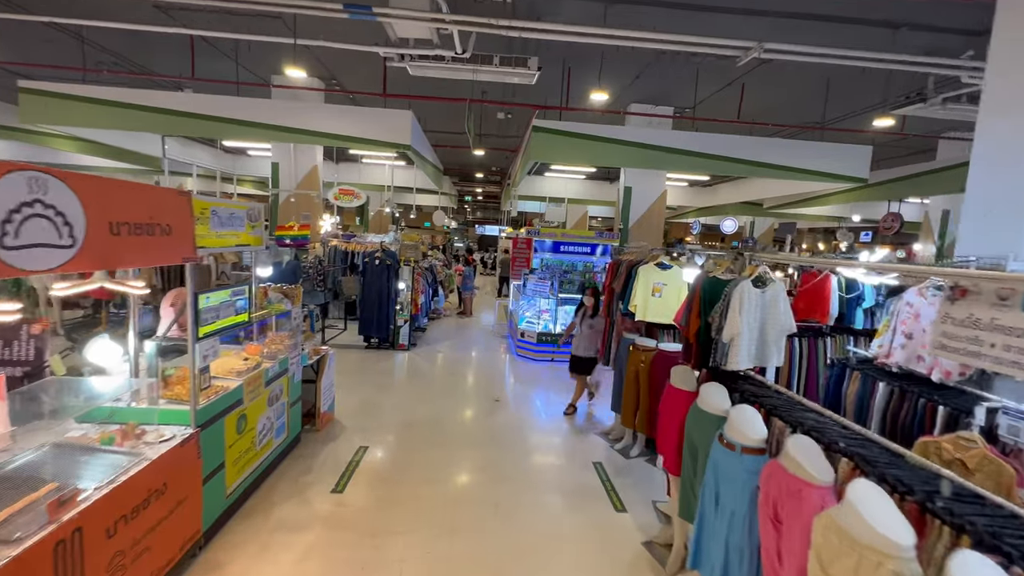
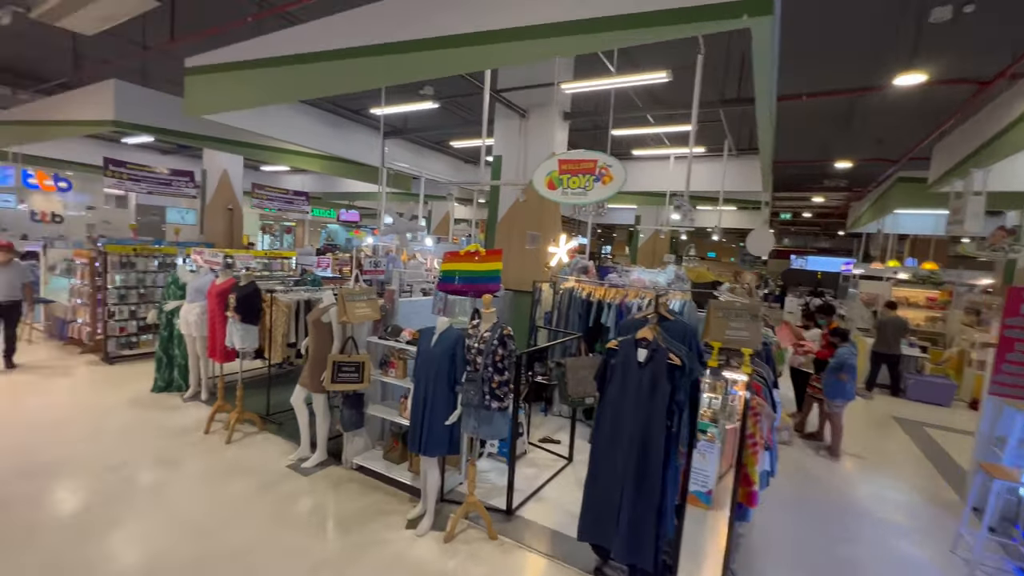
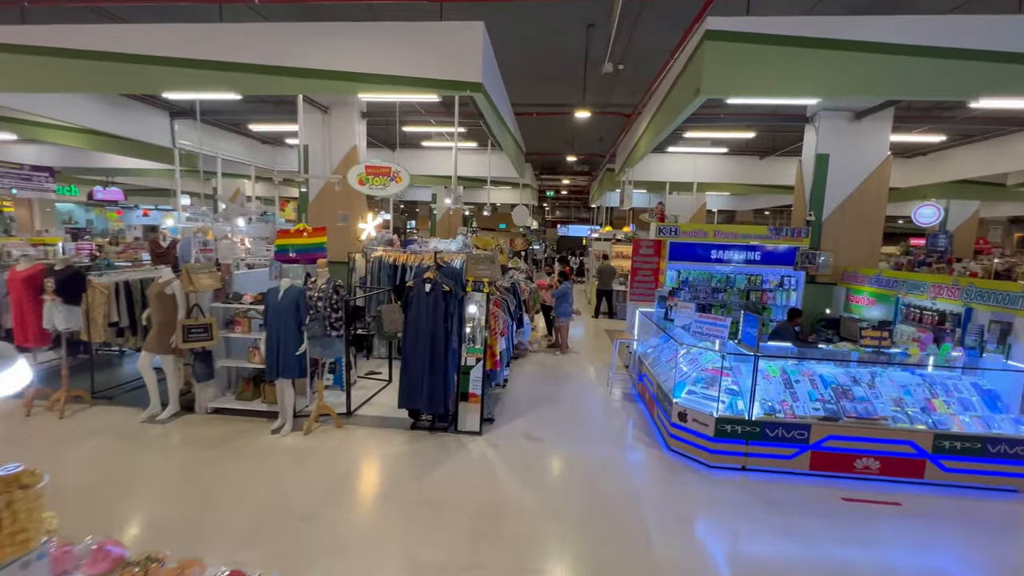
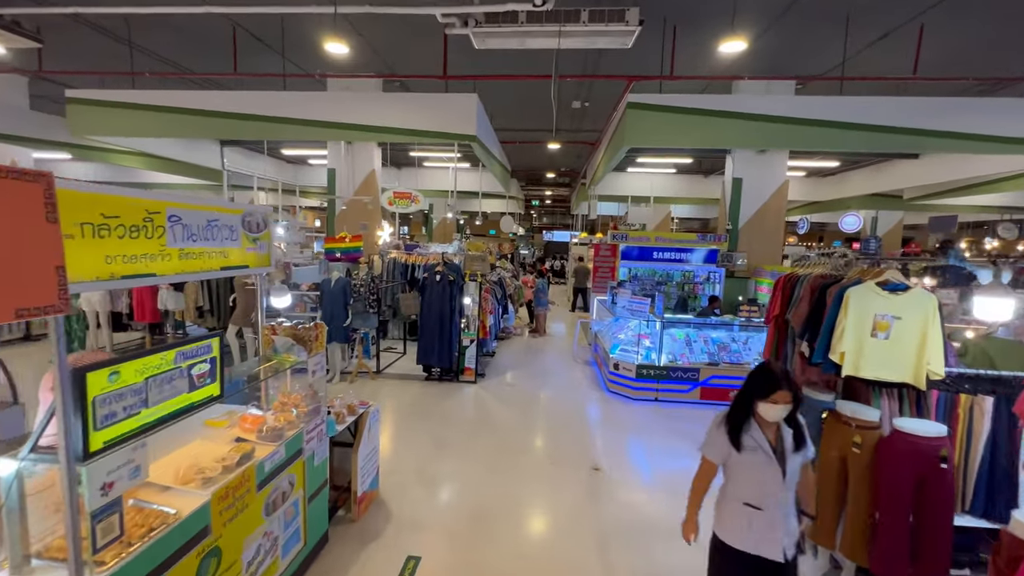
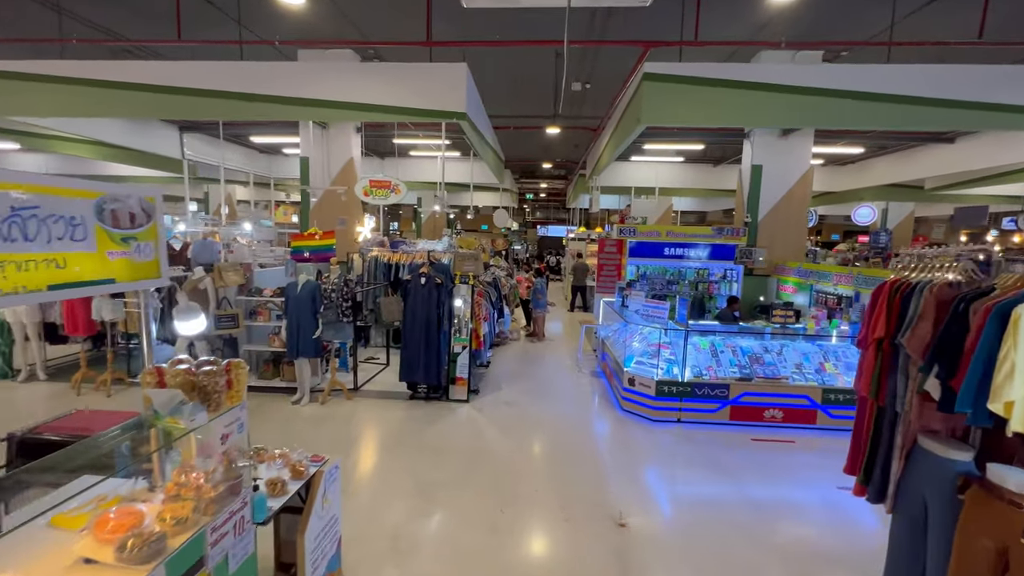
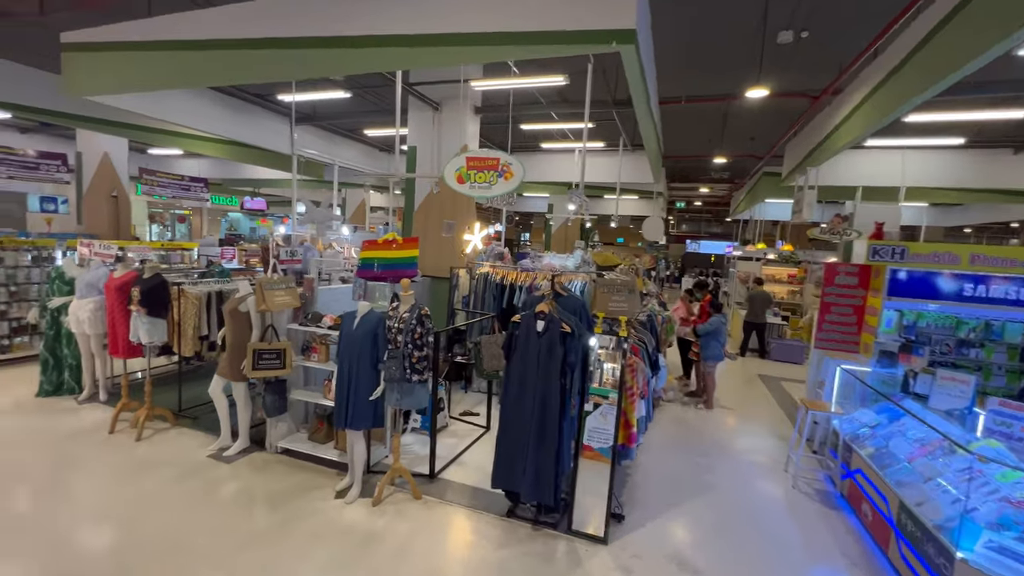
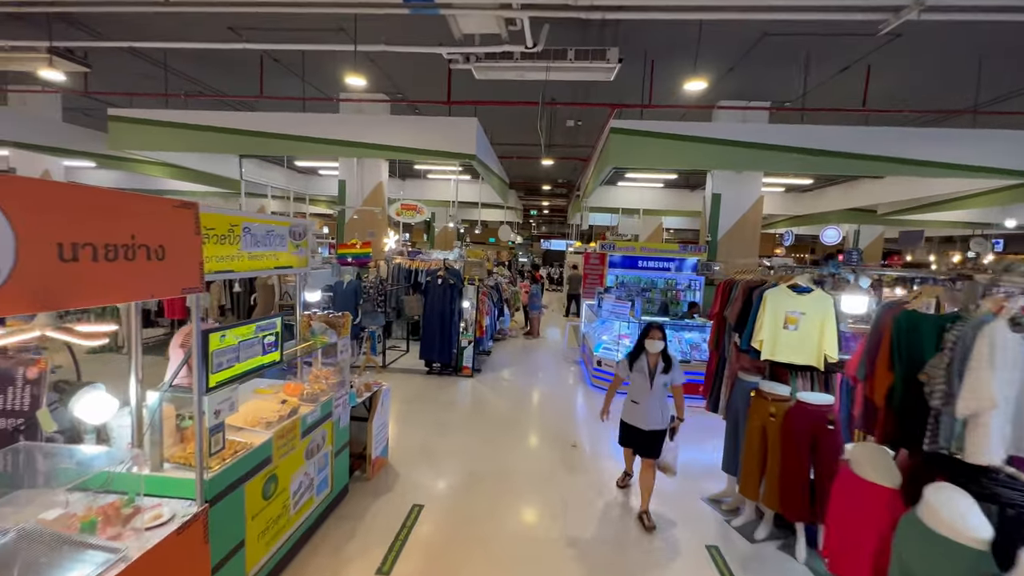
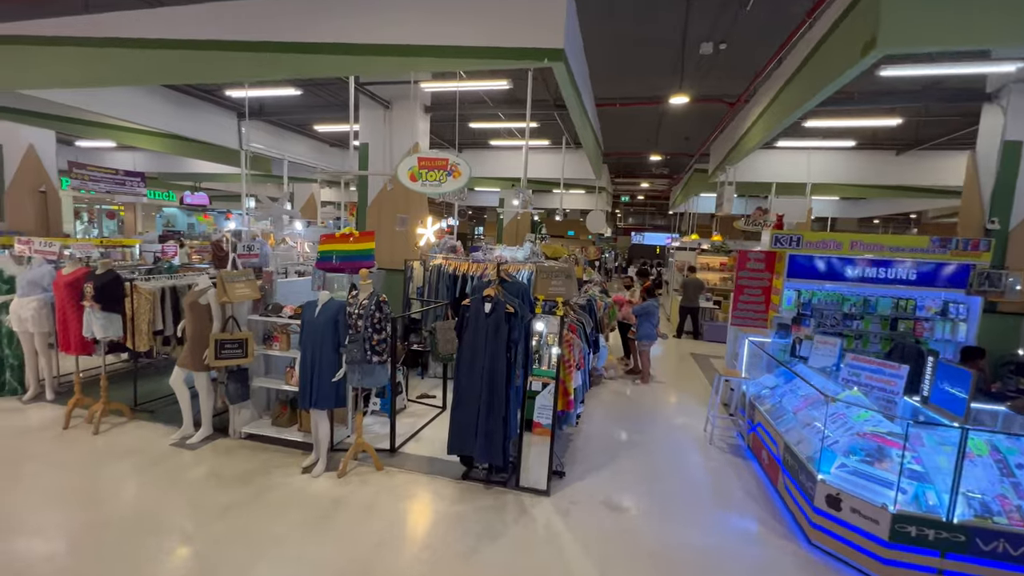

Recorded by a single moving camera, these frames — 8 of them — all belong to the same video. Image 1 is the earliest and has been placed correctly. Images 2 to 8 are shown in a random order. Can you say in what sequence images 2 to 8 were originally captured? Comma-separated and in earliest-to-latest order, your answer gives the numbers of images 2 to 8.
7, 4, 5, 3, 8, 6, 2
